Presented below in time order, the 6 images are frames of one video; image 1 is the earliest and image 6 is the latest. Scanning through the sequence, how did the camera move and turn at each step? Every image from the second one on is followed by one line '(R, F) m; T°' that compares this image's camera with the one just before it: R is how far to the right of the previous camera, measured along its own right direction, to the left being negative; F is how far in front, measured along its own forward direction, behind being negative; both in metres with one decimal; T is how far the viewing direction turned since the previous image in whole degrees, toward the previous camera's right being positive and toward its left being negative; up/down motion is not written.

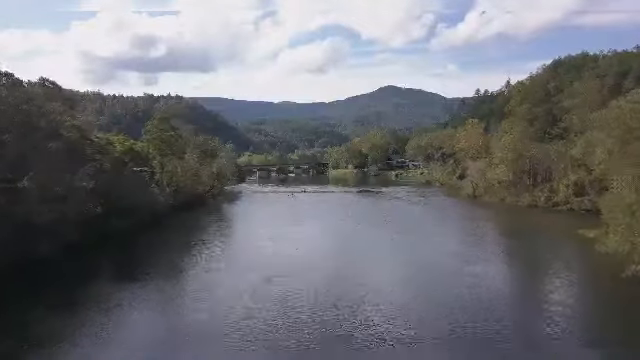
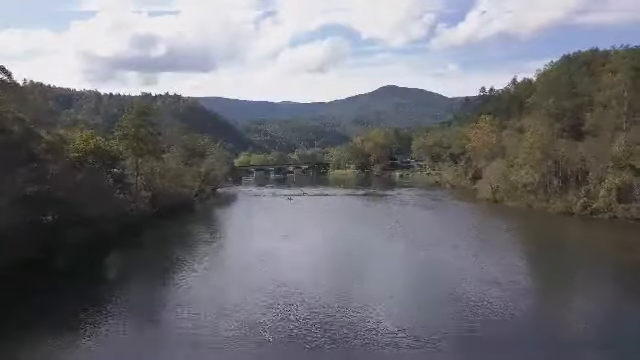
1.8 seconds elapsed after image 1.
(0.0, +5.9) m; 0°
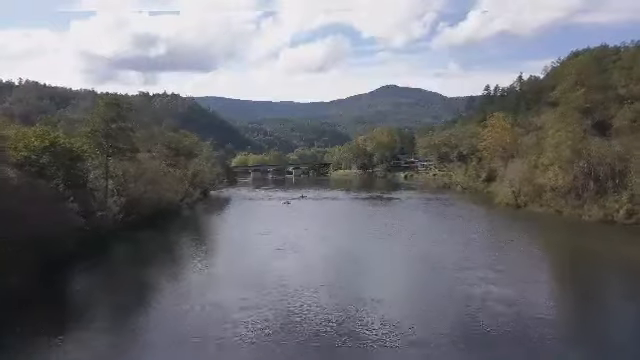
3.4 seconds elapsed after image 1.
(0.0, +5.2) m; 0°
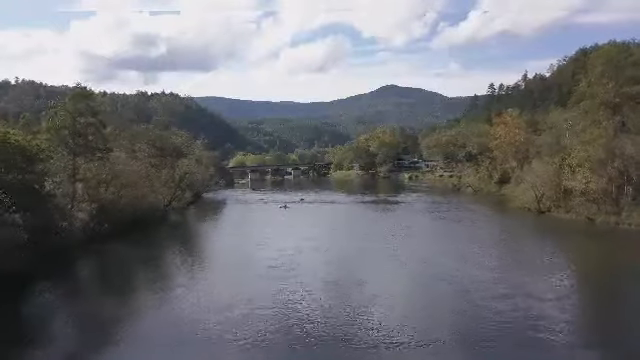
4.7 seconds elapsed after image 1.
(0.0, +4.2) m; 0°
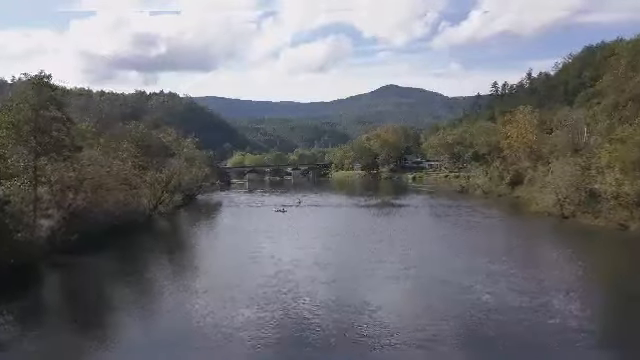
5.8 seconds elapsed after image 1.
(0.0, +3.5) m; 0°
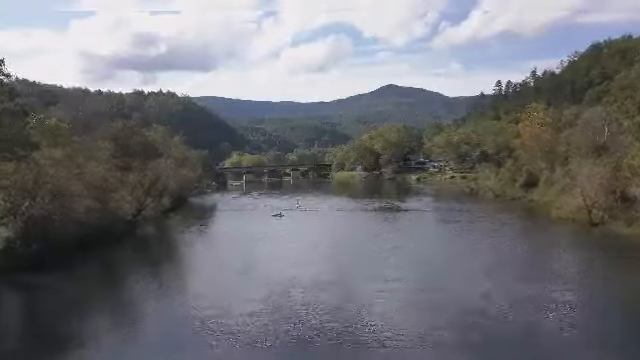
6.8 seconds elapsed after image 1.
(0.0, +3.5) m; 0°
